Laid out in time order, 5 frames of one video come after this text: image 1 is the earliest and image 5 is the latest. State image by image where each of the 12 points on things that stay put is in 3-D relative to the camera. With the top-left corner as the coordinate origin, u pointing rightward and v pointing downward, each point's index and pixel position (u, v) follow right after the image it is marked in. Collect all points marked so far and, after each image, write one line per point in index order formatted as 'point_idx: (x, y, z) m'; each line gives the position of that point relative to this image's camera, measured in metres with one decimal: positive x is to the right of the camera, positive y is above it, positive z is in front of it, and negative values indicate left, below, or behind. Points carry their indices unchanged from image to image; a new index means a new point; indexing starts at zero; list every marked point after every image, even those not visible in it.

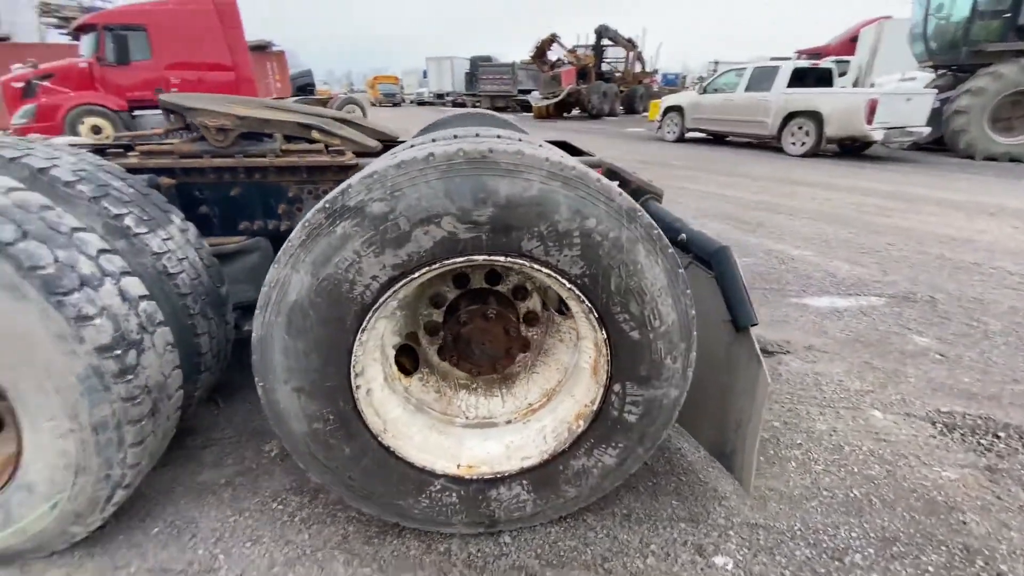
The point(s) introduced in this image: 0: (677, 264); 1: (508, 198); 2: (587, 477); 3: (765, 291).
0: (+0.4, +0.1, +1.1) m
1: (0.0, +0.2, +1.0) m
2: (+0.2, -0.5, +1.3) m
3: (+1.7, 0.0, +3.1) m
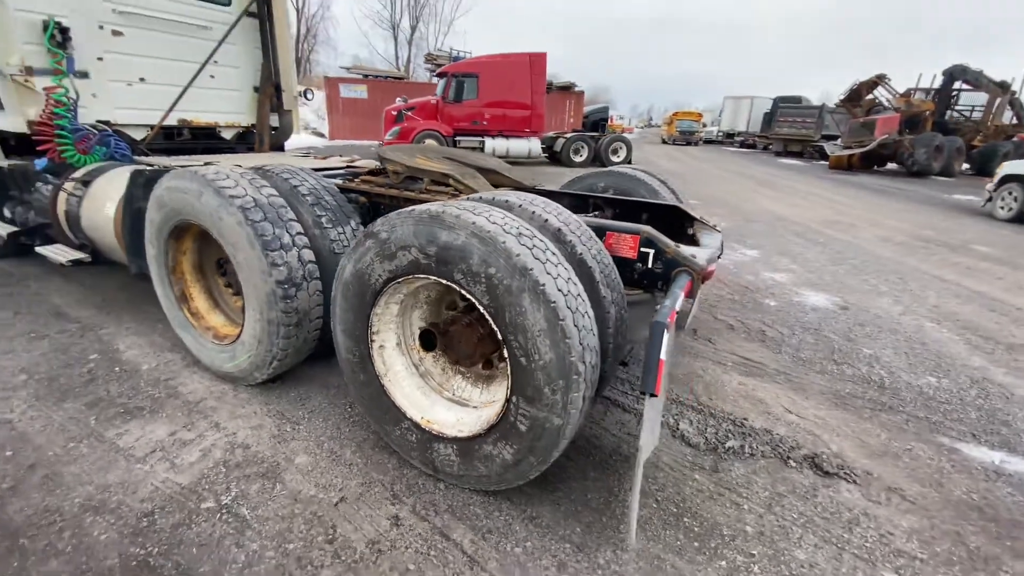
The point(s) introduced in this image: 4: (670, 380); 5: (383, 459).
0: (+0.1, -0.1, +1.4) m
1: (-0.2, +0.1, +1.5) m
2: (-0.1, -0.6, +1.7) m
3: (+2.1, -0.7, +2.5) m
4: (+0.9, -0.5, +2.7) m
5: (-0.5, -0.7, +2.0) m
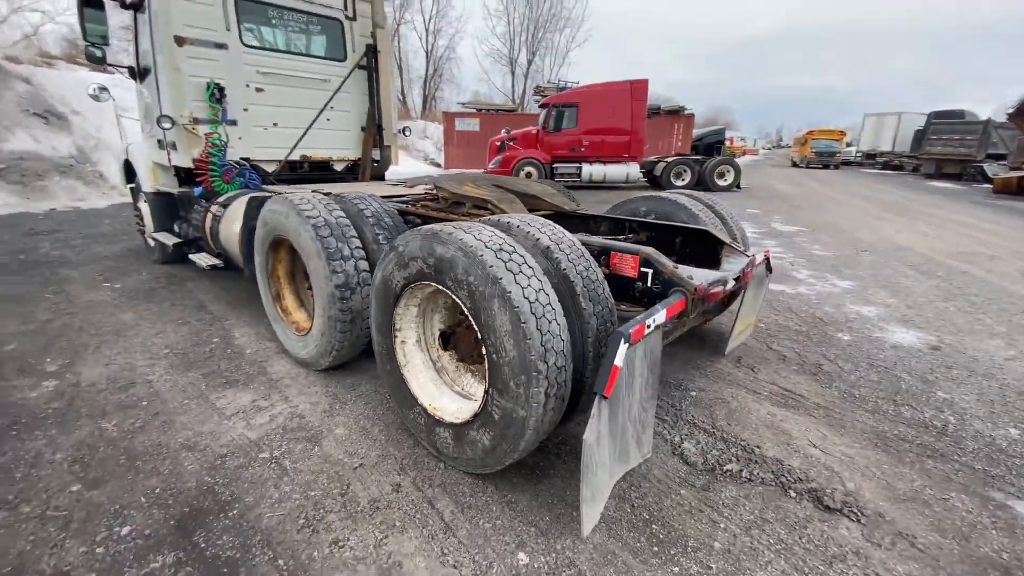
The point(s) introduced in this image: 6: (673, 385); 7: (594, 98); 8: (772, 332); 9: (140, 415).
0: (0.0, -0.1, +1.7) m
1: (-0.3, +0.1, +1.9) m
2: (-0.1, -0.6, +1.9) m
3: (+2.2, -0.9, +2.2) m
4: (+1.0, -0.7, +2.7) m
5: (-0.5, -0.7, +2.3) m
6: (+1.0, -0.6, +2.9) m
7: (+2.6, +5.9, +14.7) m
8: (+2.1, -0.4, +3.8) m
9: (-2.0, -0.7, +2.5) m
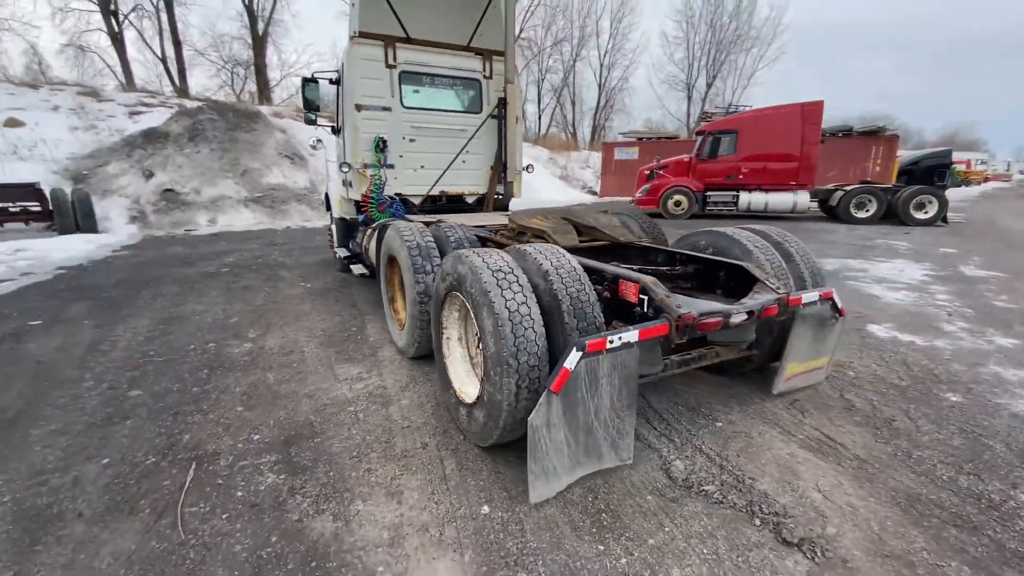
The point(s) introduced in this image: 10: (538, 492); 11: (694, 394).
0: (-0.1, -0.2, +2.2) m
1: (-0.3, +0.1, +2.5) m
2: (-0.2, -0.7, +2.5) m
3: (+2.1, -1.1, +2.0) m
4: (+1.2, -0.9, +2.8) m
5: (-0.4, -0.8, +3.0) m
6: (+1.2, -0.8, +3.0) m
7: (+7.1, +4.8, +13.8) m
8: (+2.6, -0.7, +3.5) m
9: (-1.7, -0.7, +3.7) m
10: (+0.1, -0.9, +2.1) m
11: (+1.3, -0.7, +3.3) m
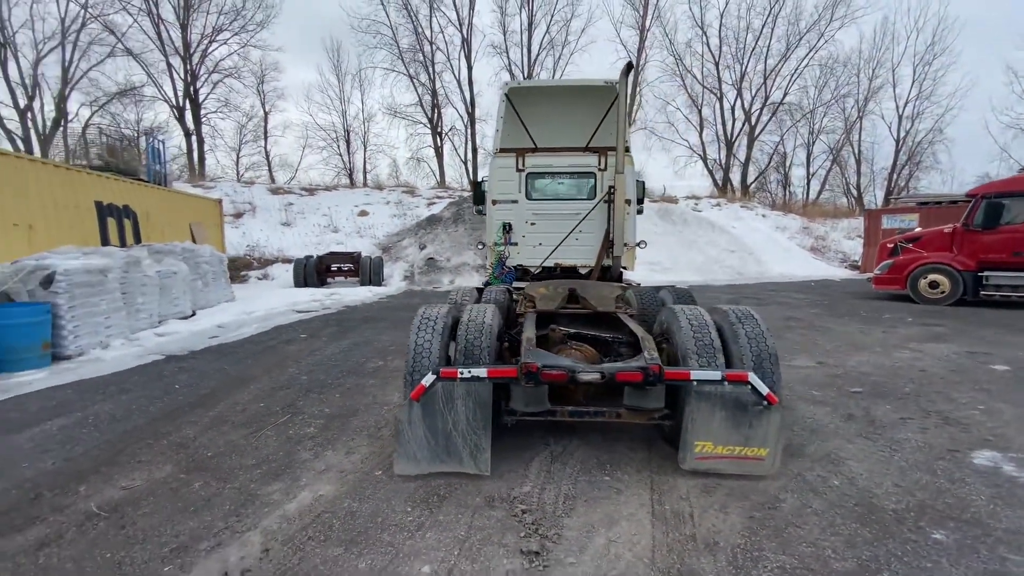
0: (-0.8, -0.5, +3.4) m
1: (-0.8, -0.3, +3.8) m
2: (-0.8, -1.0, +3.6) m
3: (+0.9, -1.5, +2.0) m
4: (+0.5, -1.3, +3.2) m
5: (-0.8, -1.2, +4.2) m
6: (+0.7, -1.3, +3.4) m
7: (+11.8, +2.3, +10.1) m
8: (+2.1, -1.3, +3.1) m
9: (-1.5, -1.1, +5.4) m
10: (-0.7, -1.2, +3.2) m
11: (+0.8, -1.3, +3.6) m
